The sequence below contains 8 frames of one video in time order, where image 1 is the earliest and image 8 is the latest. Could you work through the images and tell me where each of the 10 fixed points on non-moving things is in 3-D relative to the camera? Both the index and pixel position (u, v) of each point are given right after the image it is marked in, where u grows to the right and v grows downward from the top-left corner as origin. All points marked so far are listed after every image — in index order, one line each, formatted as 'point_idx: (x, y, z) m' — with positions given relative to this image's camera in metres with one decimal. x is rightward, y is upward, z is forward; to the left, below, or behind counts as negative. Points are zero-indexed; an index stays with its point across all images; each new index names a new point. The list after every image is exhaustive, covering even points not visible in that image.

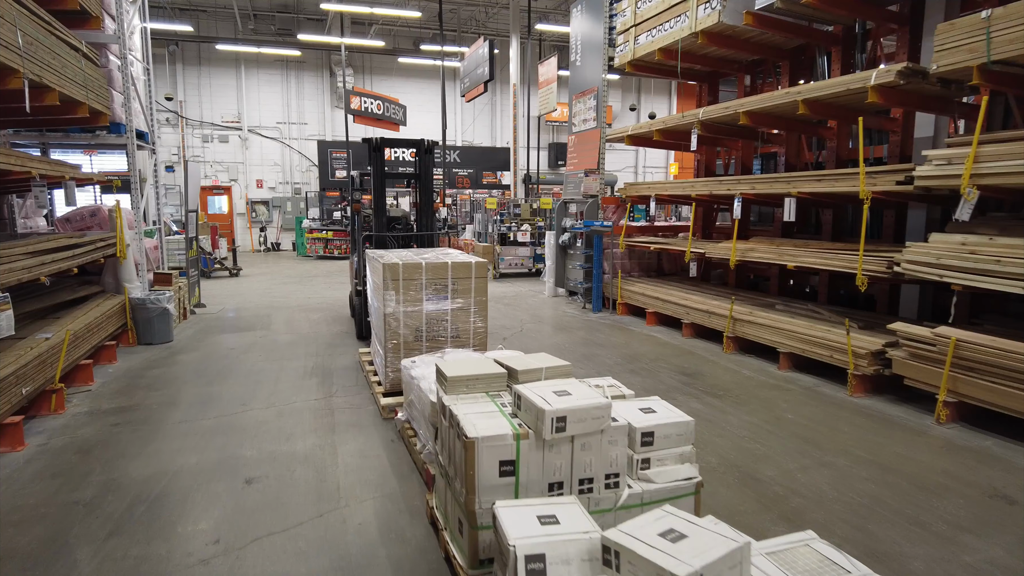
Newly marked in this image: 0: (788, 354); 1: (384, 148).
0: (+2.3, -0.5, +5.4) m
1: (-1.2, +1.3, +6.0) m
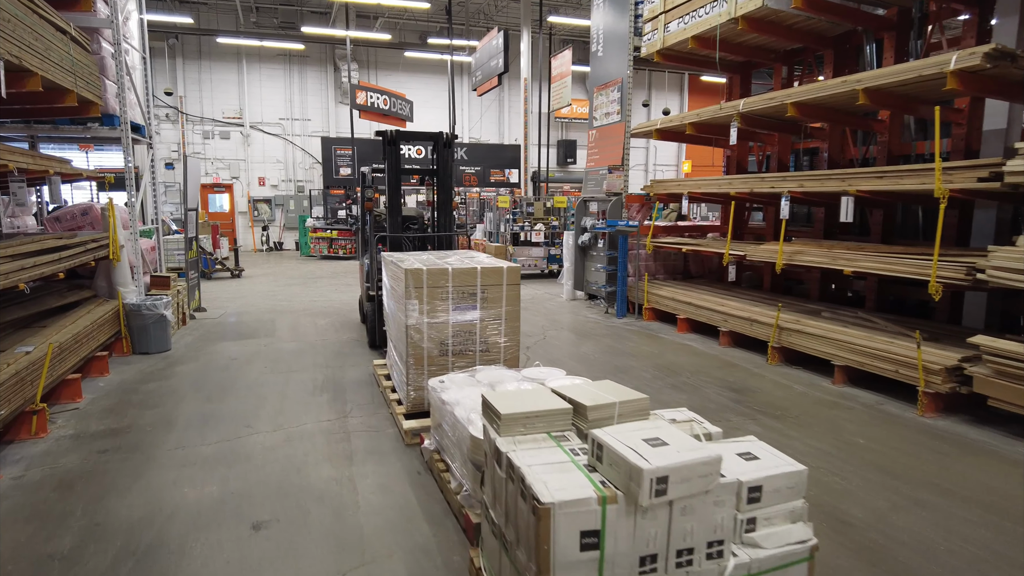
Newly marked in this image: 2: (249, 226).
0: (+2.5, -0.6, +5.0) m
1: (-0.9, +1.2, +5.5) m
2: (-7.1, +1.7, +18.0) m
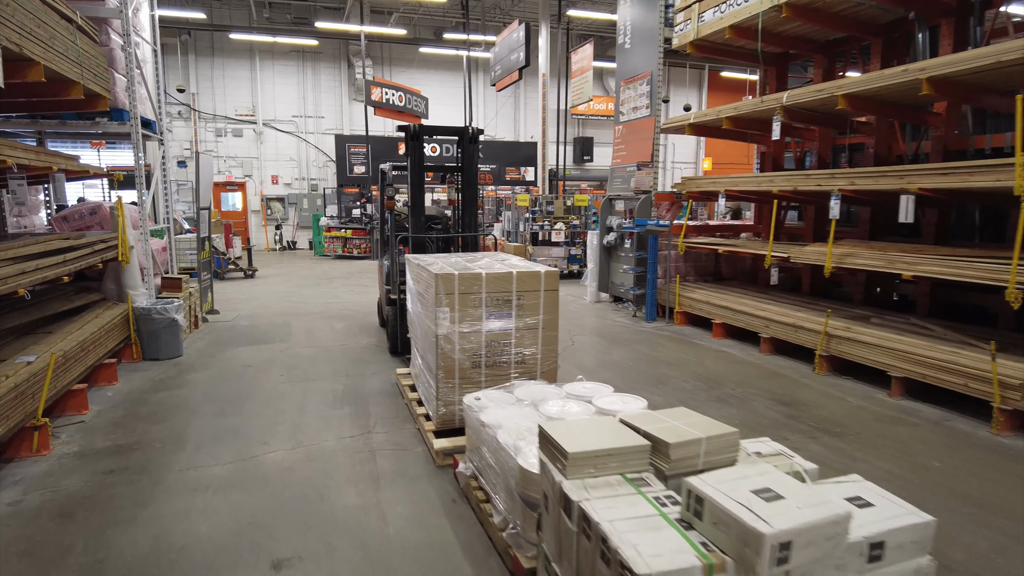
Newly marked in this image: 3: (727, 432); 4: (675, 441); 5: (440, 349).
0: (+2.7, -0.6, +4.6) m
1: (-0.7, +1.2, +5.2) m
2: (-6.7, +1.7, +17.8) m
3: (+0.6, -0.4, +1.9) m
4: (+0.4, -0.4, +1.8) m
5: (-0.4, -0.3, +3.5) m
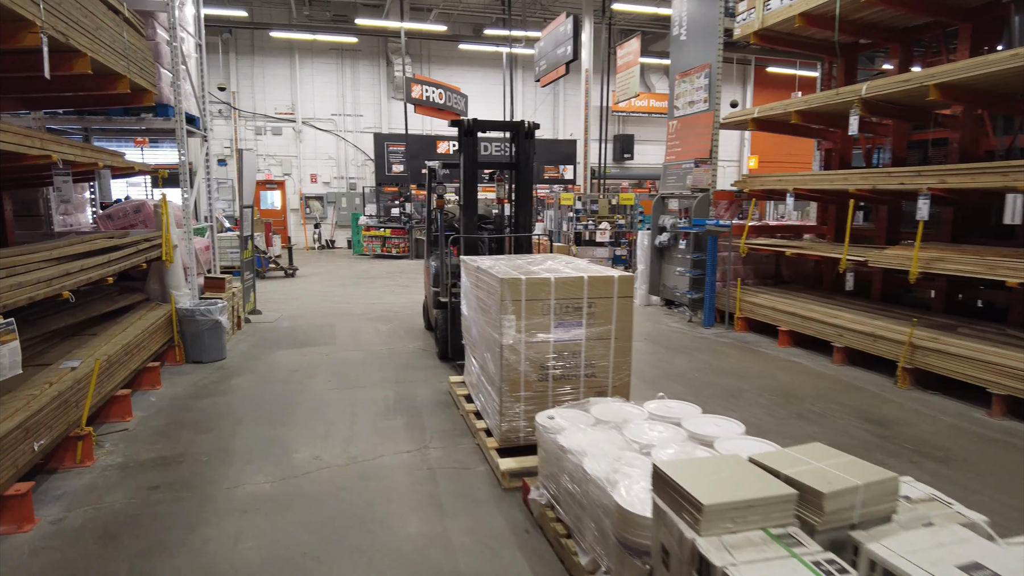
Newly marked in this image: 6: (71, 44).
0: (+3.1, -0.7, +4.2) m
1: (-0.3, +1.2, +4.9) m
2: (-5.6, +1.7, +17.8) m
3: (+0.9, -0.4, +1.5) m
4: (+0.7, -0.4, +1.5) m
5: (0.0, -0.3, +3.2) m
6: (-2.4, +1.3, +3.6) m
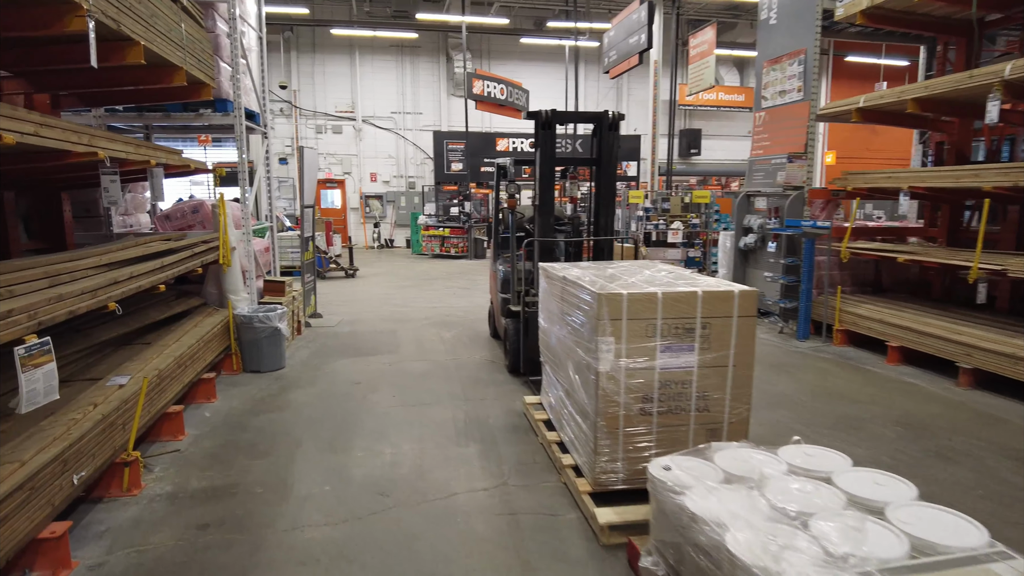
0: (+3.6, -0.8, +3.5) m
1: (+0.3, +1.1, +4.5) m
2: (-4.0, +1.7, +17.7) m
3: (+1.1, -0.5, +1.0) m
4: (+1.0, -0.5, +0.9) m
5: (+0.4, -0.4, +2.7) m
6: (-2.0, +1.3, +3.3) m
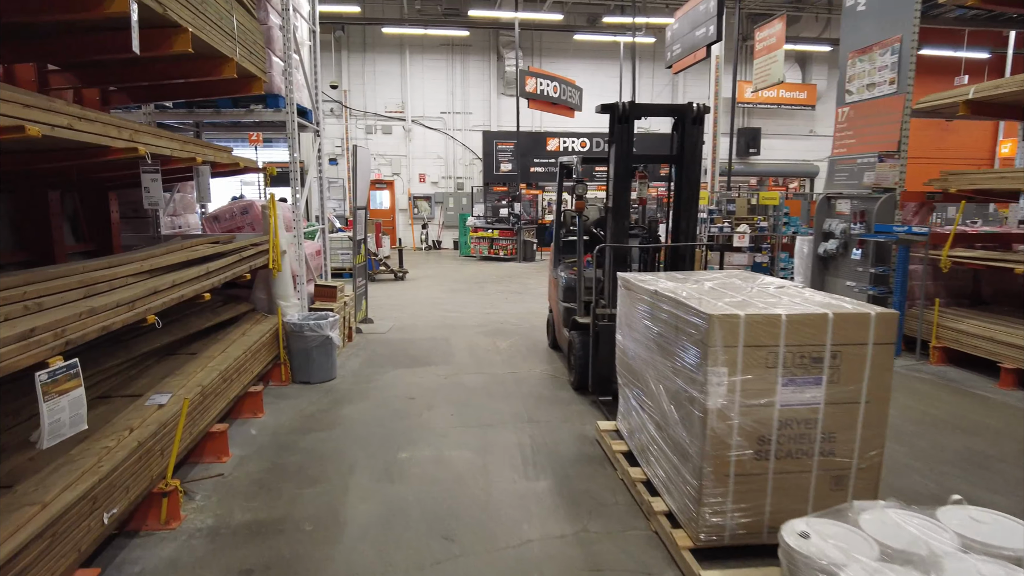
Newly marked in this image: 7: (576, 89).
0: (+3.9, -0.9, +2.8) m
1: (+0.7, +1.0, +4.0) m
2: (-2.7, +1.7, +17.5) m
3: (+1.3, -0.6, +0.5) m
4: (+1.2, -0.6, +0.5) m
5: (+0.7, -0.5, +2.3) m
6: (-1.6, +1.2, +3.0) m
7: (+1.4, +4.2, +14.2) m
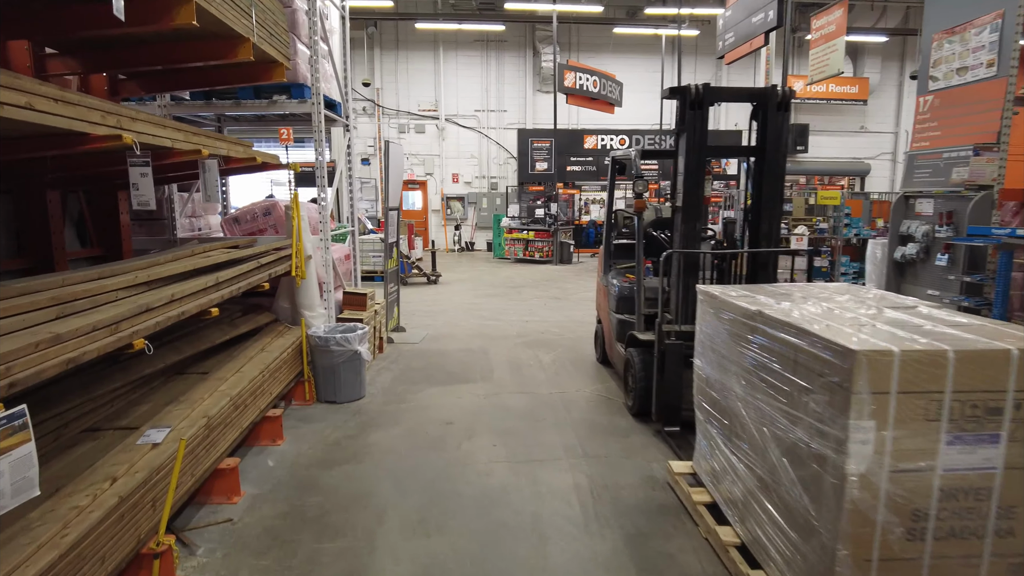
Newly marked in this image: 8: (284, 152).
0: (+4.1, -1.0, +2.1) m
1: (+1.0, +1.0, +3.5) m
2: (-1.8, +1.6, +17.1) m
3: (+1.5, -0.7, -0.1) m
4: (+1.3, -0.7, -0.1) m
5: (+0.9, -0.6, +1.7) m
6: (-1.3, +1.2, +2.6) m
7: (+2.1, +4.2, +13.6) m
8: (-4.1, +2.4, +11.7) m
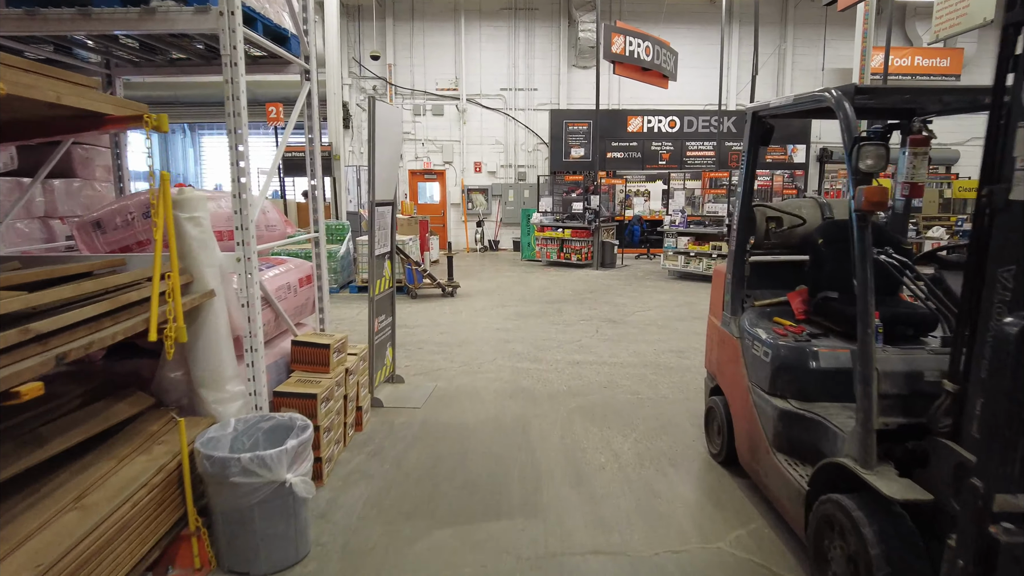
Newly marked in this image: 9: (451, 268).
0: (+4.3, -1.3, -0.2) m
1: (+1.3, +0.7, +1.3) m
2: (-1.1, +1.5, +15.0) m
3: (+1.6, -1.0, -2.2) m
4: (+1.4, -1.0, -2.3) m
5: (+1.0, -0.8, -0.4) m
6: (-1.1, +0.9, +0.5) m
7: (+2.7, +4.0, +11.3) m
8: (-3.5, +2.3, +9.7) m
9: (-0.9, +0.3, +9.4) m
